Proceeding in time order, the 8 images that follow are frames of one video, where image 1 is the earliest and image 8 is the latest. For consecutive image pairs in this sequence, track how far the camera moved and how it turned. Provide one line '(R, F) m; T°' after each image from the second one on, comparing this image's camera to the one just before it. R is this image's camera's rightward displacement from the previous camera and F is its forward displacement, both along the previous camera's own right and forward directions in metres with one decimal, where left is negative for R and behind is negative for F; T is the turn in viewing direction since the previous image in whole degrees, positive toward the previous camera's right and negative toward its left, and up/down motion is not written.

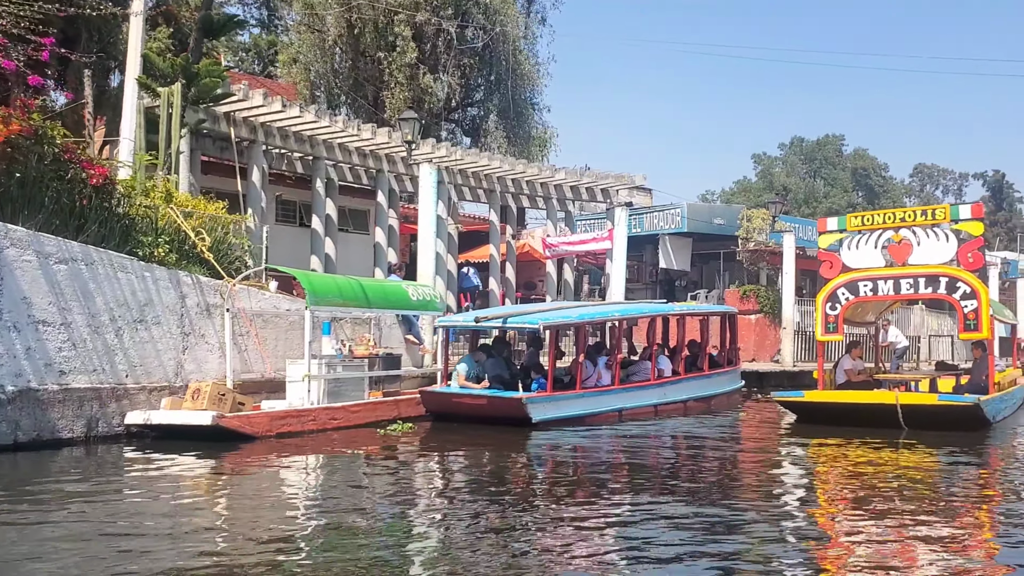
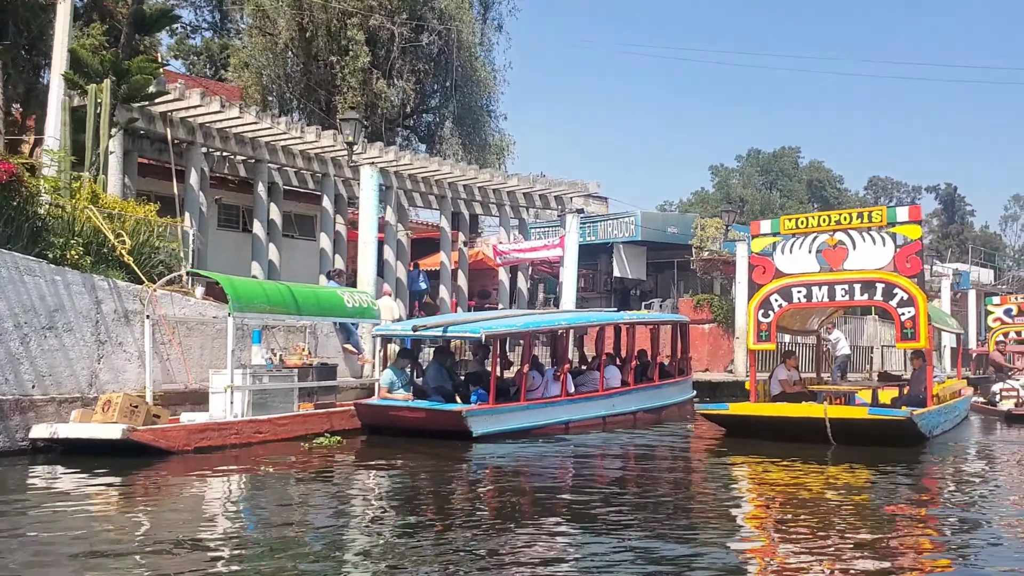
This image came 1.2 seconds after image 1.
(+0.3, +0.5) m; +2°
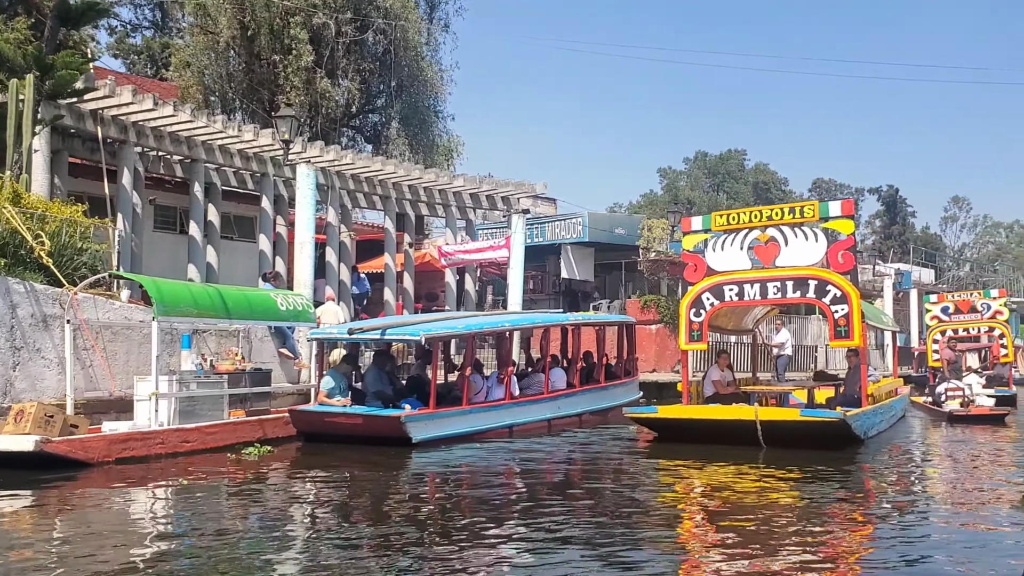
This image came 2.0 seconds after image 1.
(+0.2, +0.3) m; +3°
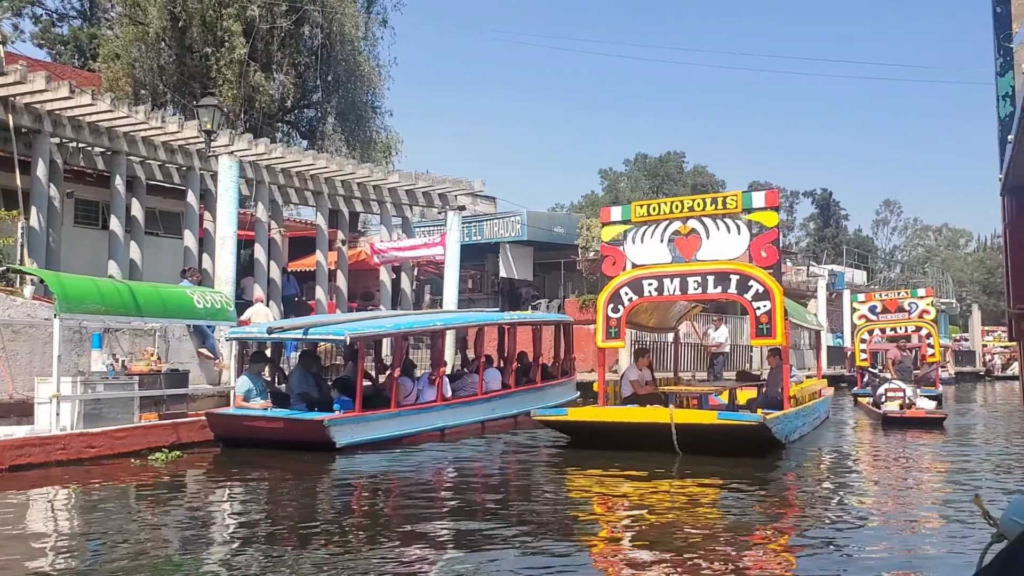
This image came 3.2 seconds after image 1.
(+0.2, +0.3) m; +4°
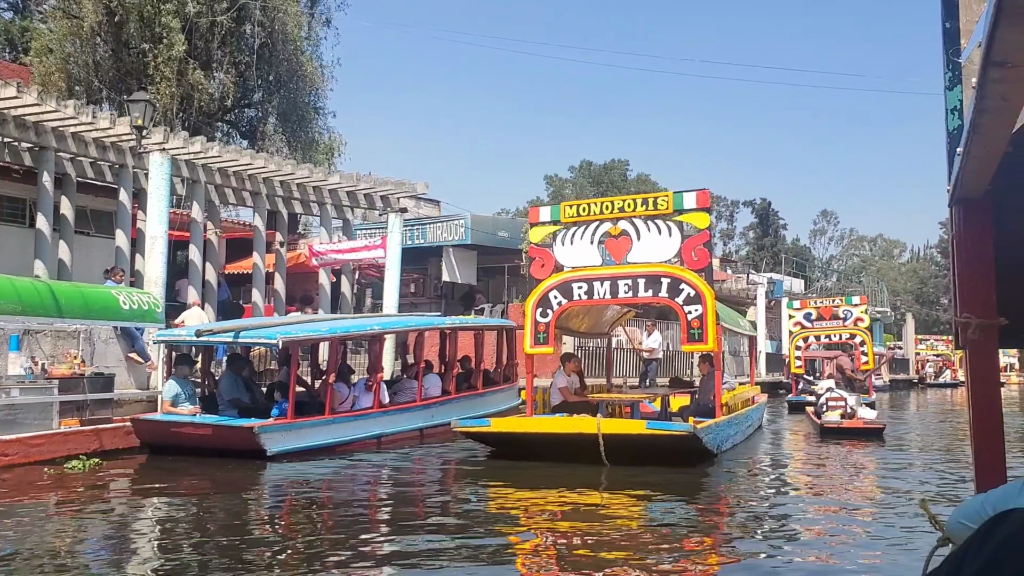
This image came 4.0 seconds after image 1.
(+0.1, +0.2) m; +3°
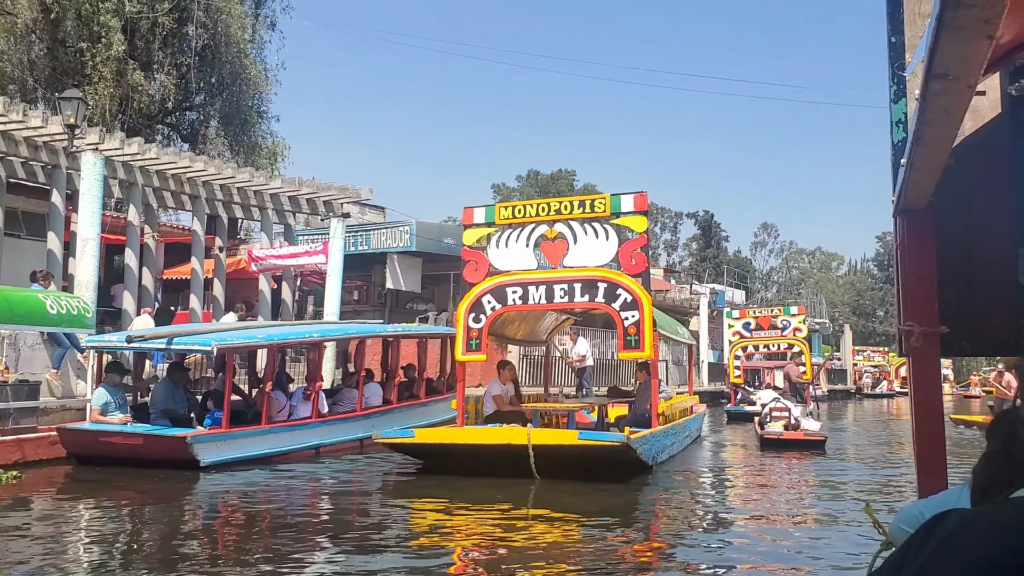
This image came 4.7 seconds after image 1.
(+0.1, +0.1) m; +3°
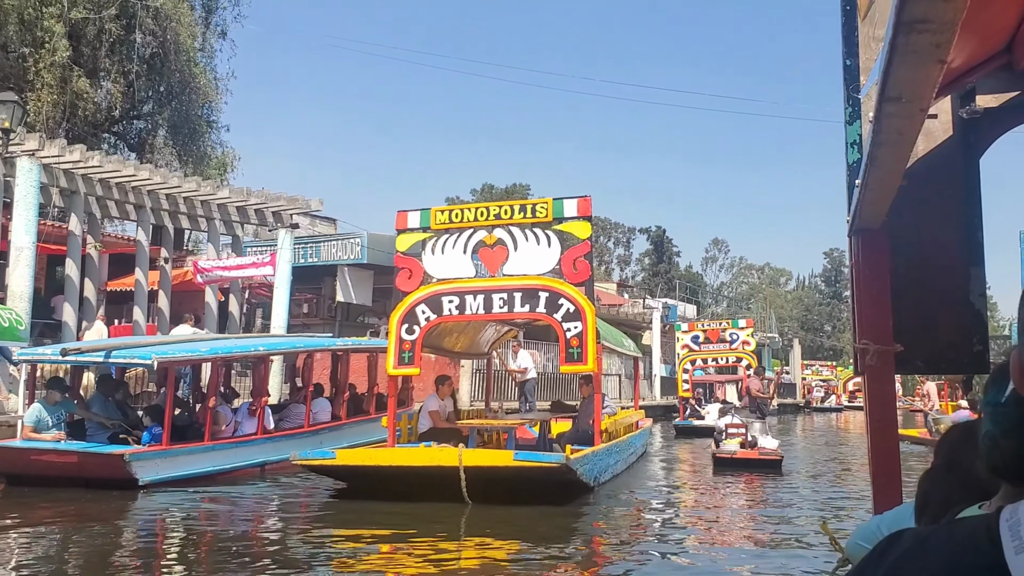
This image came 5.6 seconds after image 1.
(+0.1, +0.2) m; +3°
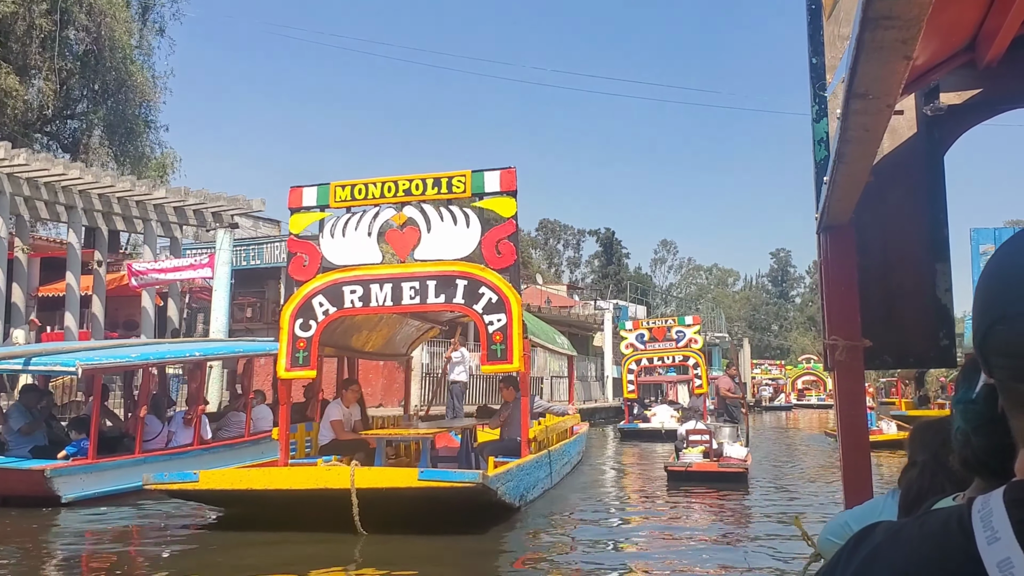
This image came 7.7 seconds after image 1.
(+0.1, +0.5) m; +3°
